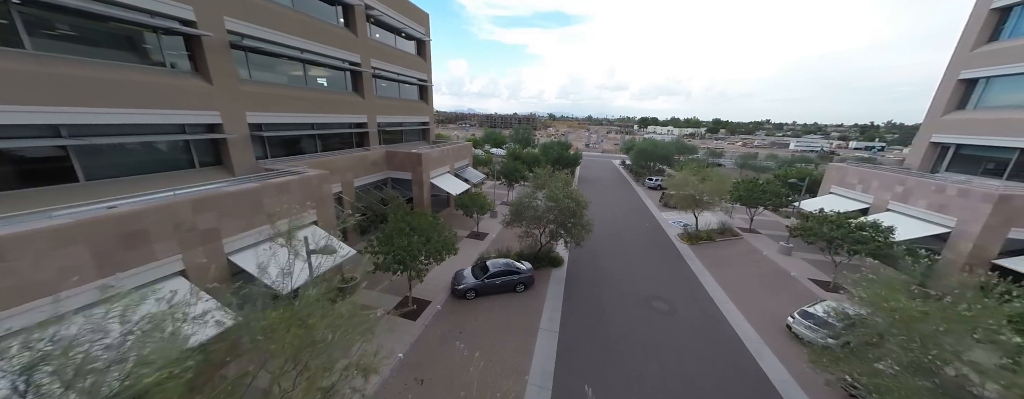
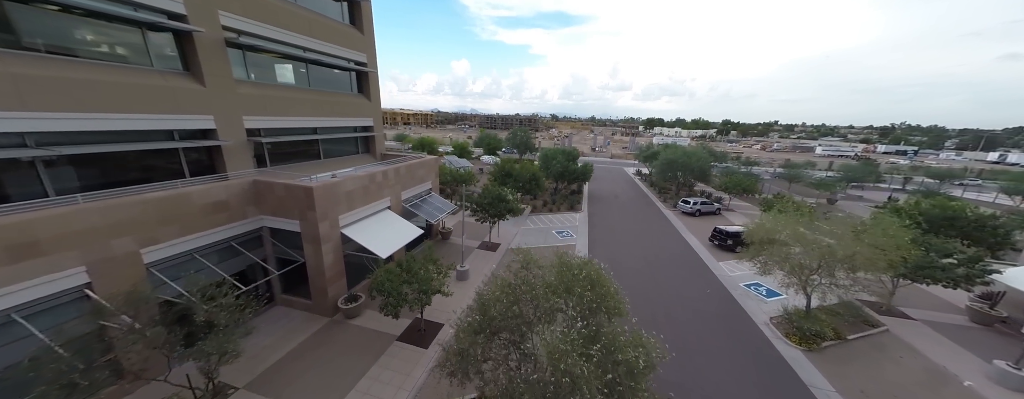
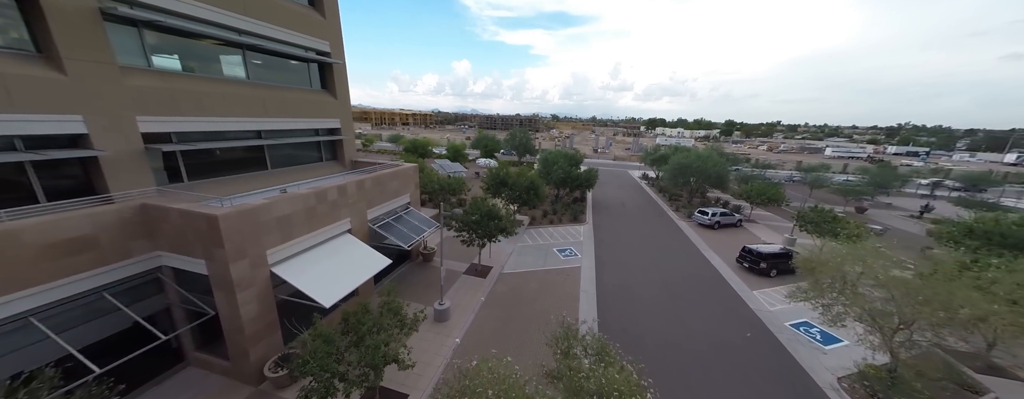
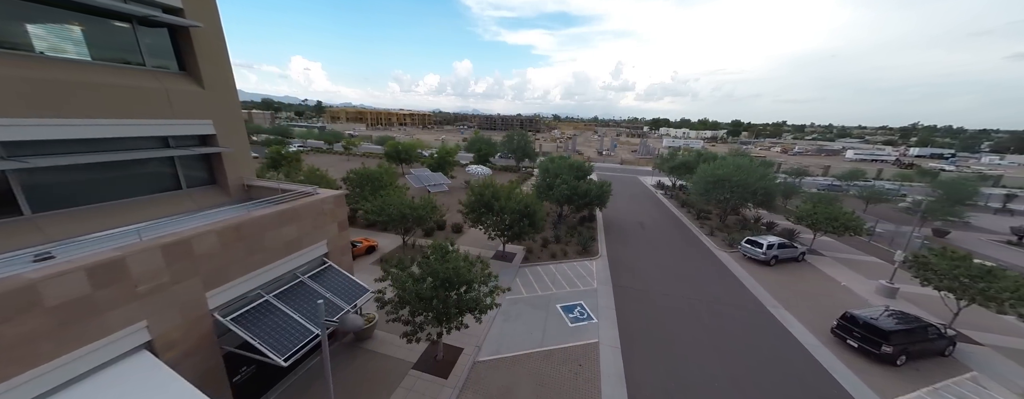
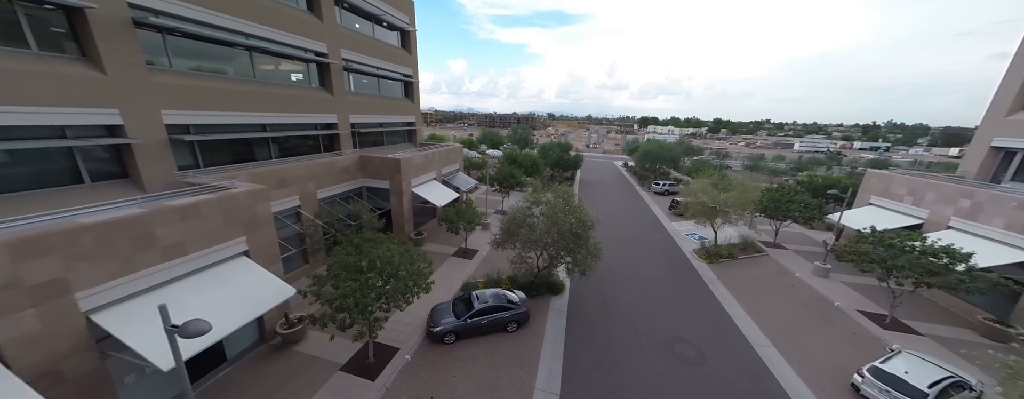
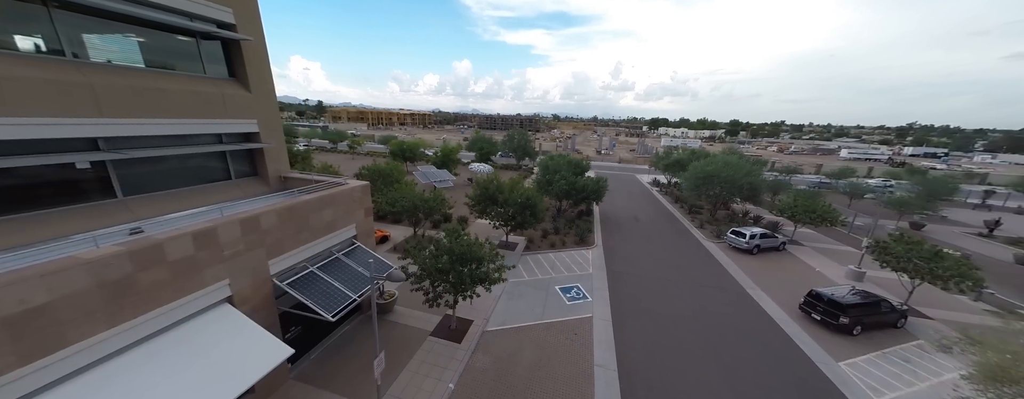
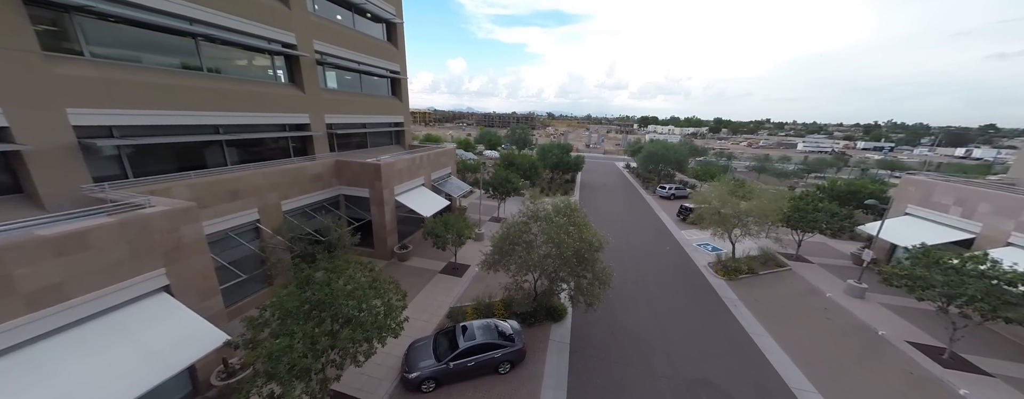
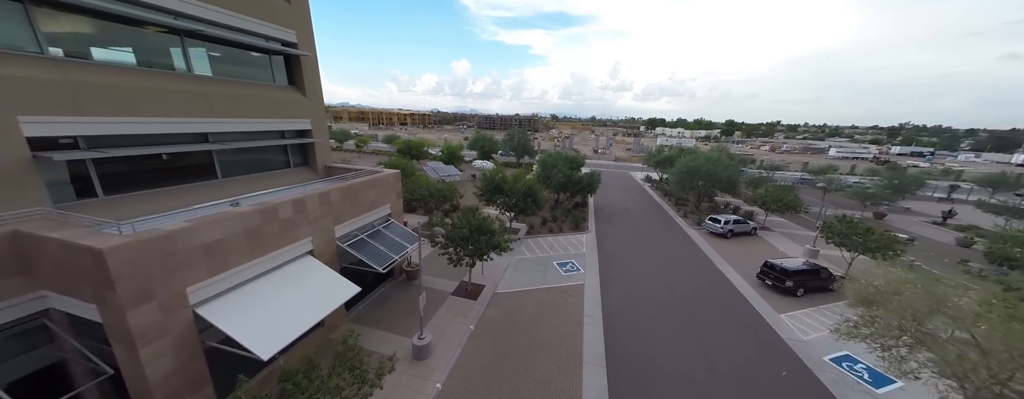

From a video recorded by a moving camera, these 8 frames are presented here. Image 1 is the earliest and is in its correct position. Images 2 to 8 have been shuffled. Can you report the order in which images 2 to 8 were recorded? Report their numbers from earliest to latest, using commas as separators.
5, 7, 2, 3, 8, 6, 4
